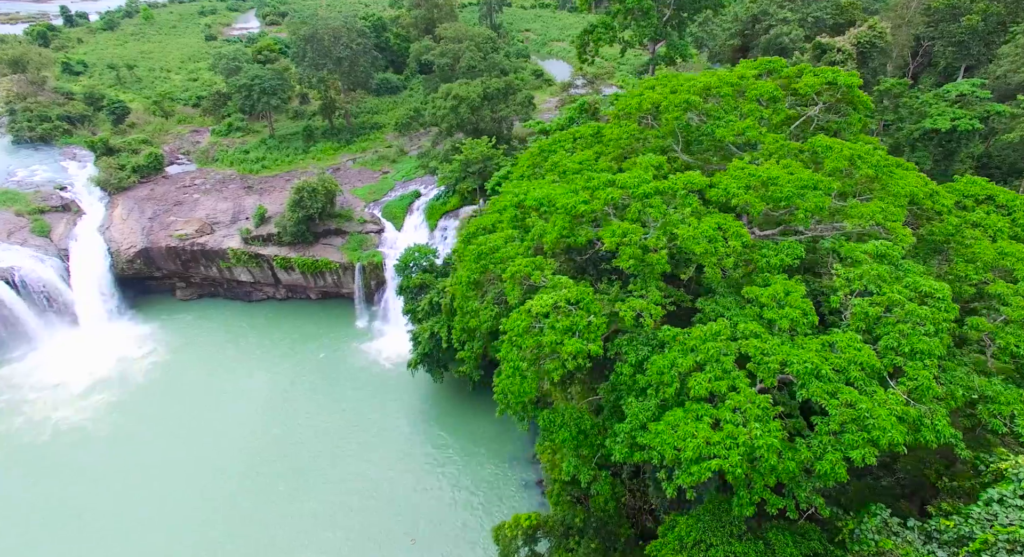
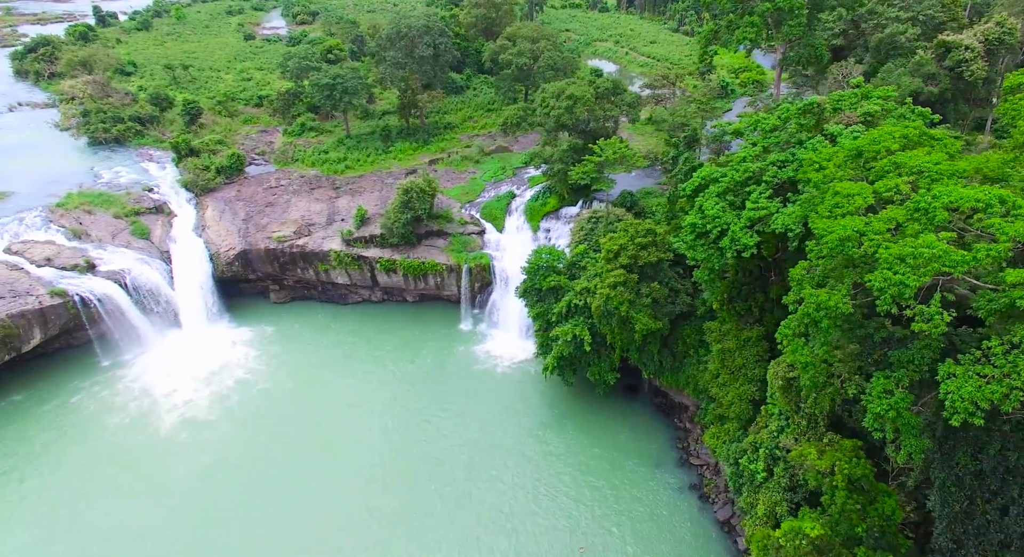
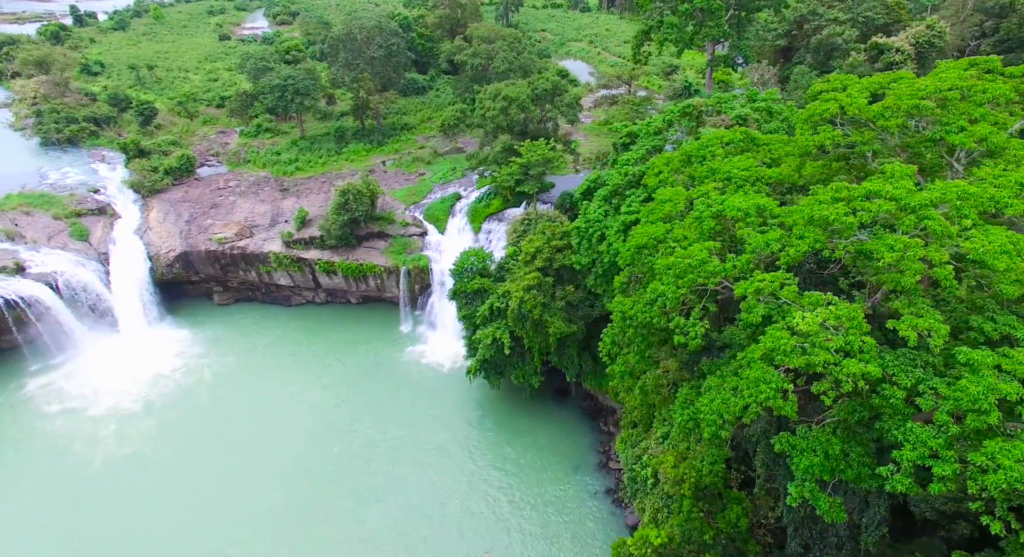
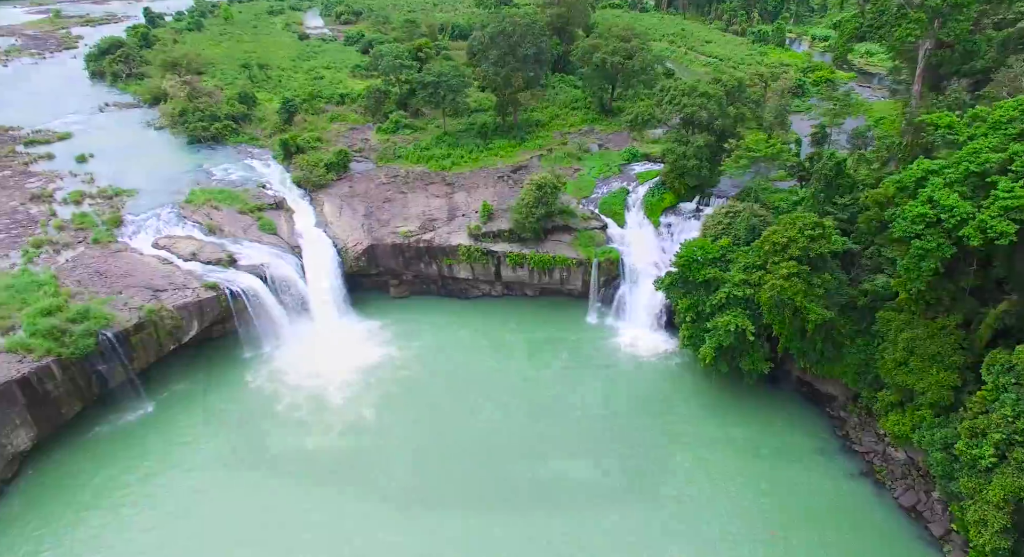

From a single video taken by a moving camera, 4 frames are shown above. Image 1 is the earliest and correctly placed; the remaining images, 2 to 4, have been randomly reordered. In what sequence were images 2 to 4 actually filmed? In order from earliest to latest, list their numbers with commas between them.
3, 2, 4
